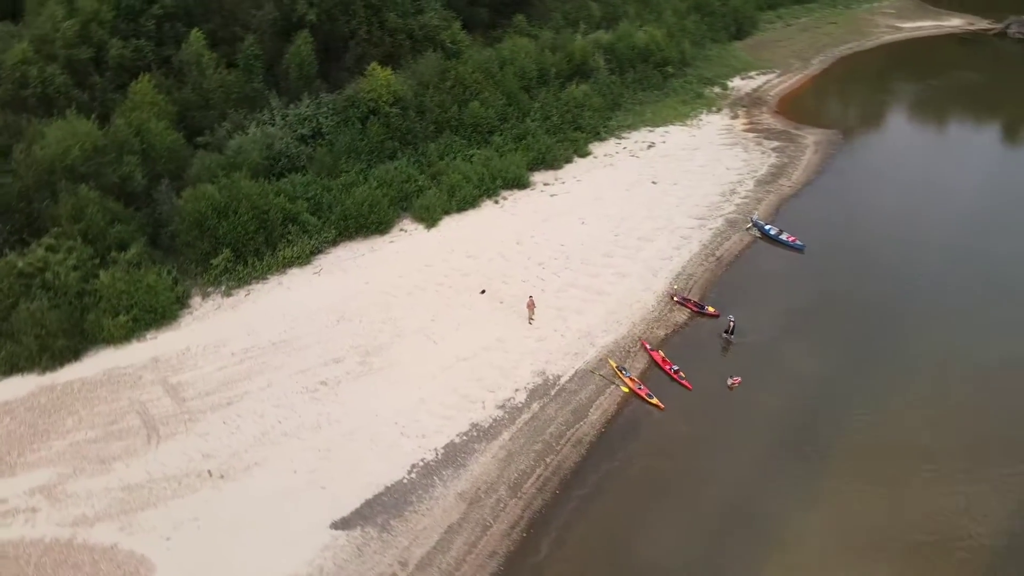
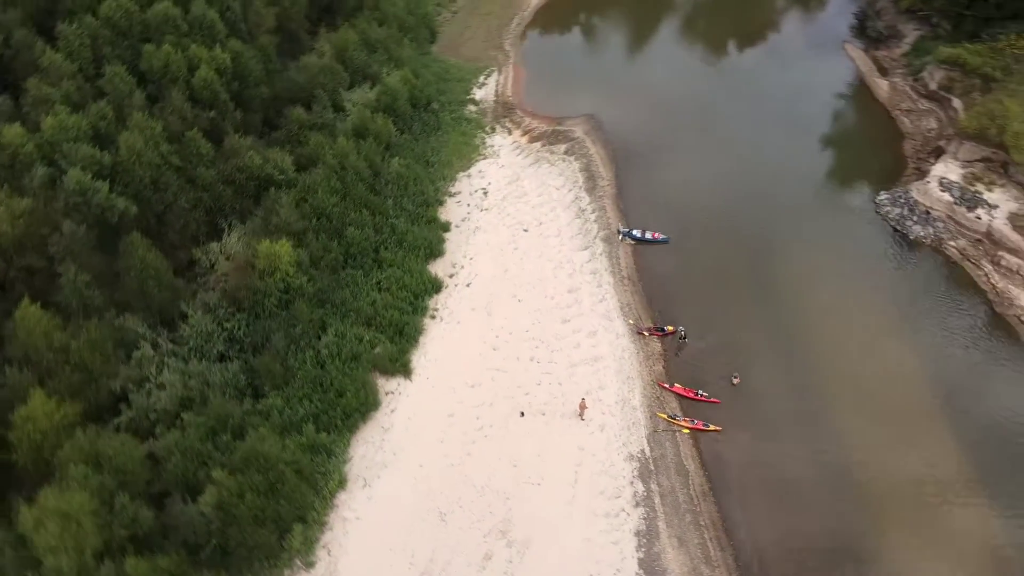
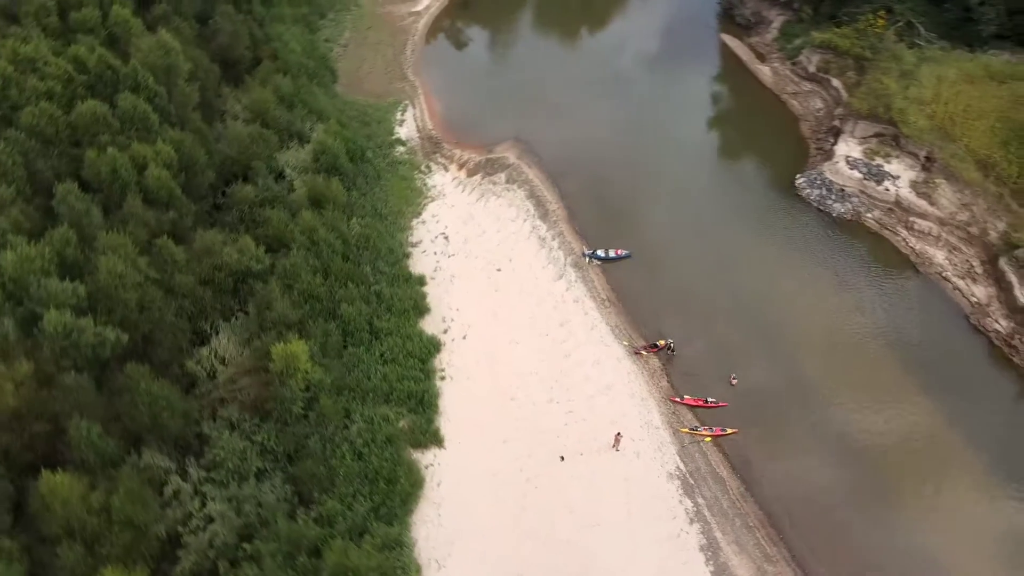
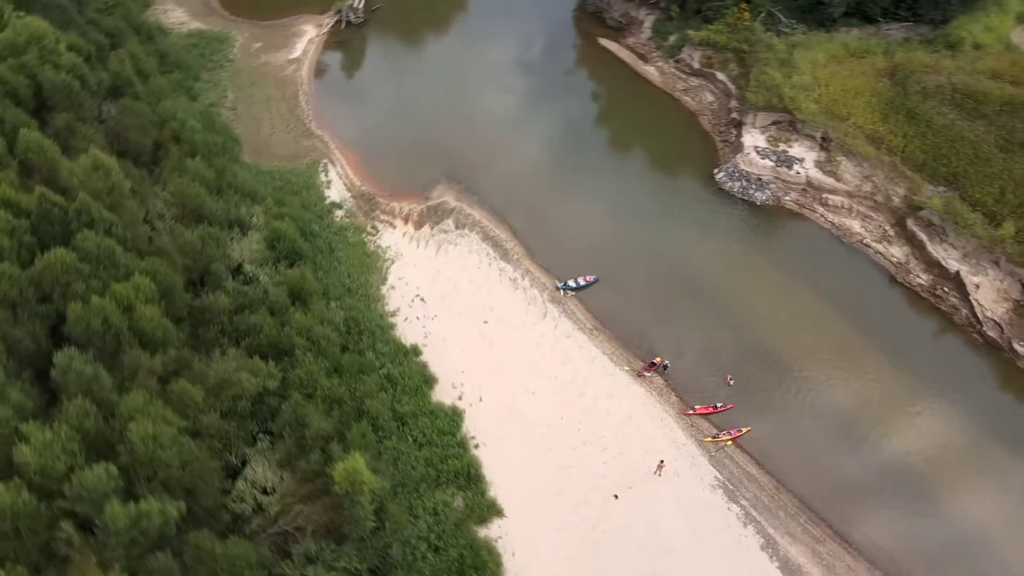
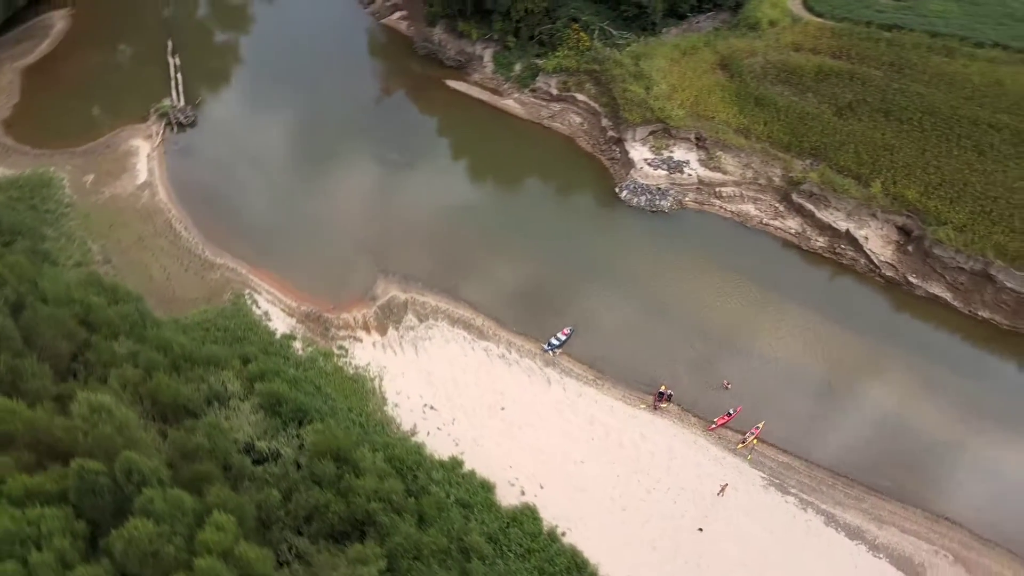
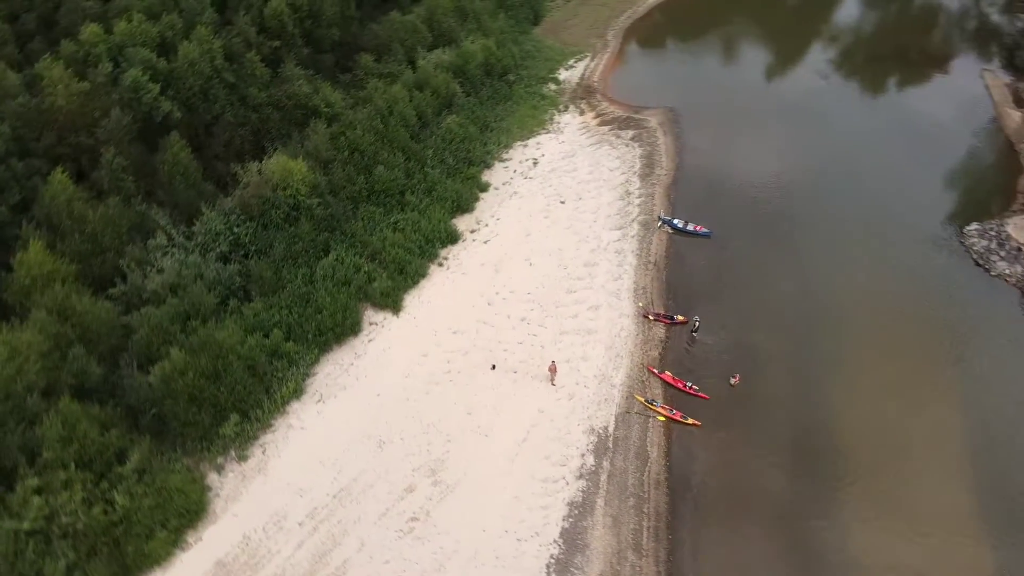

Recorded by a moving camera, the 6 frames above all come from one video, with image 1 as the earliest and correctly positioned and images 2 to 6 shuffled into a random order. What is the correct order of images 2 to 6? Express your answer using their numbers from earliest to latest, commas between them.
6, 2, 3, 4, 5
